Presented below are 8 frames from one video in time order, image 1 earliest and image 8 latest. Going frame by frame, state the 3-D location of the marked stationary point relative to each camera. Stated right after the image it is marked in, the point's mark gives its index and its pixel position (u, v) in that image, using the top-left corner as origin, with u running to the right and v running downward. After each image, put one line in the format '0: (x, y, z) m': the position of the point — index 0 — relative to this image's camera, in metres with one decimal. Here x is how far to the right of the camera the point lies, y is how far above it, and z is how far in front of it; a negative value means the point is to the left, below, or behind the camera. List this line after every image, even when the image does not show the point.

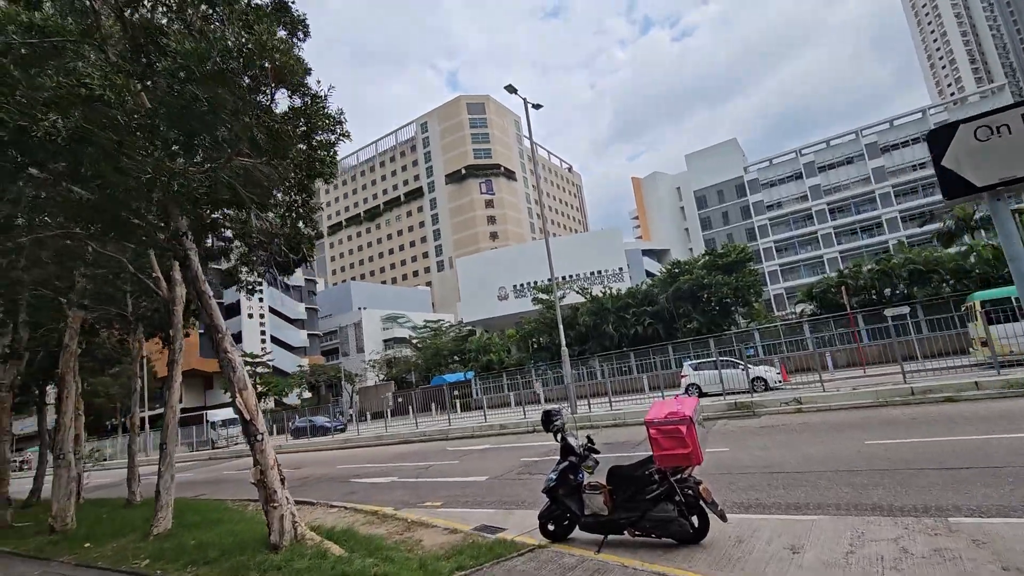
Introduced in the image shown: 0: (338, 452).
0: (-6.0, -5.7, +18.0) m
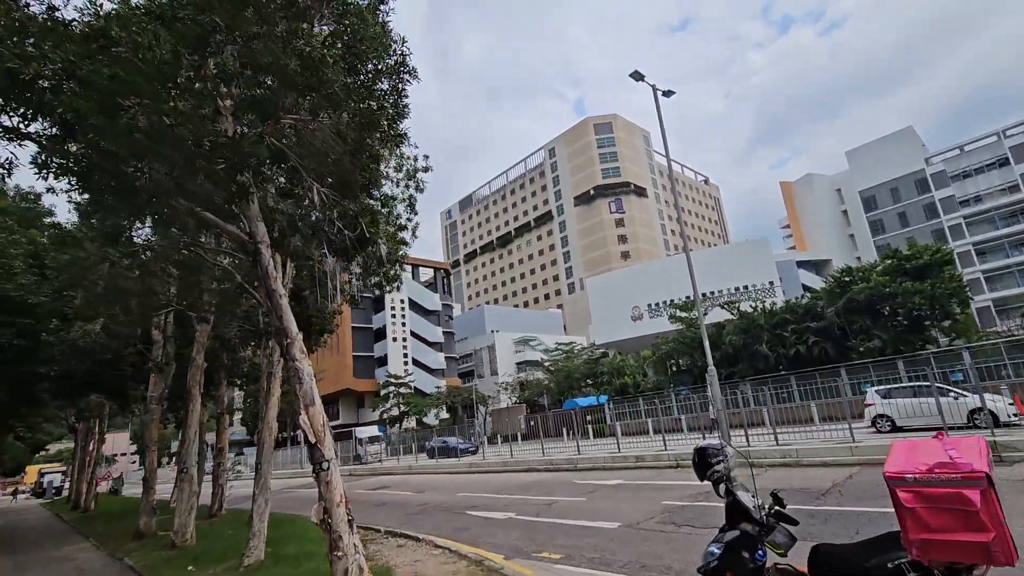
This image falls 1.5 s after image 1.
0: (-1.5, -6.3, +17.2) m
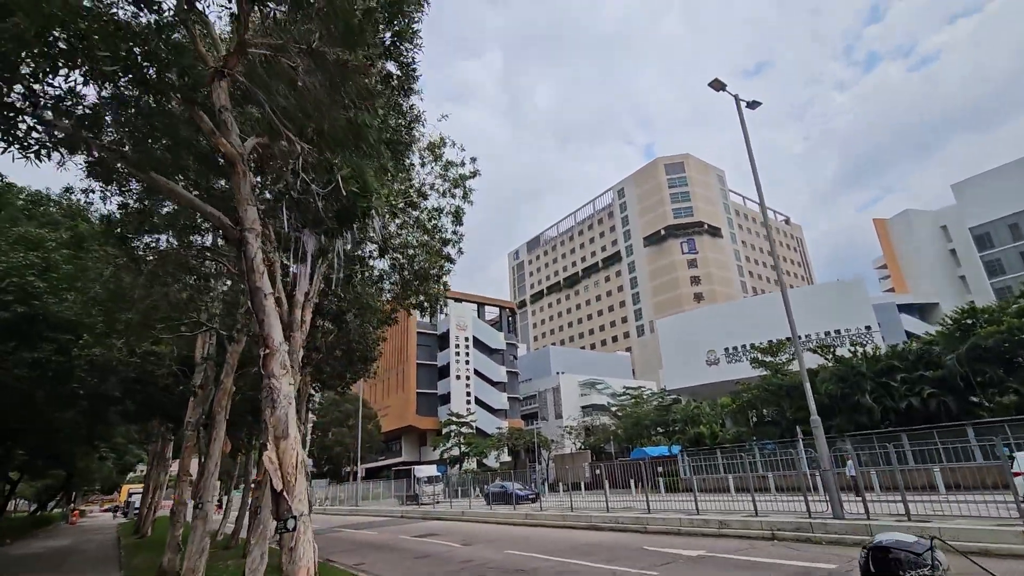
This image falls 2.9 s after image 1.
0: (+0.3, -7.3, +15.4) m
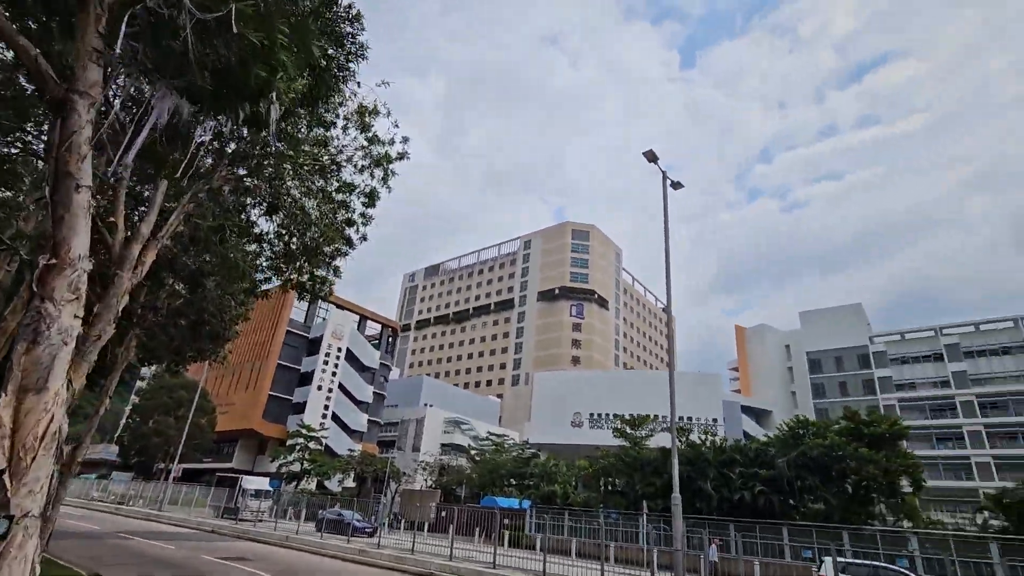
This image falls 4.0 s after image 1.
0: (-4.4, -7.5, +13.8) m
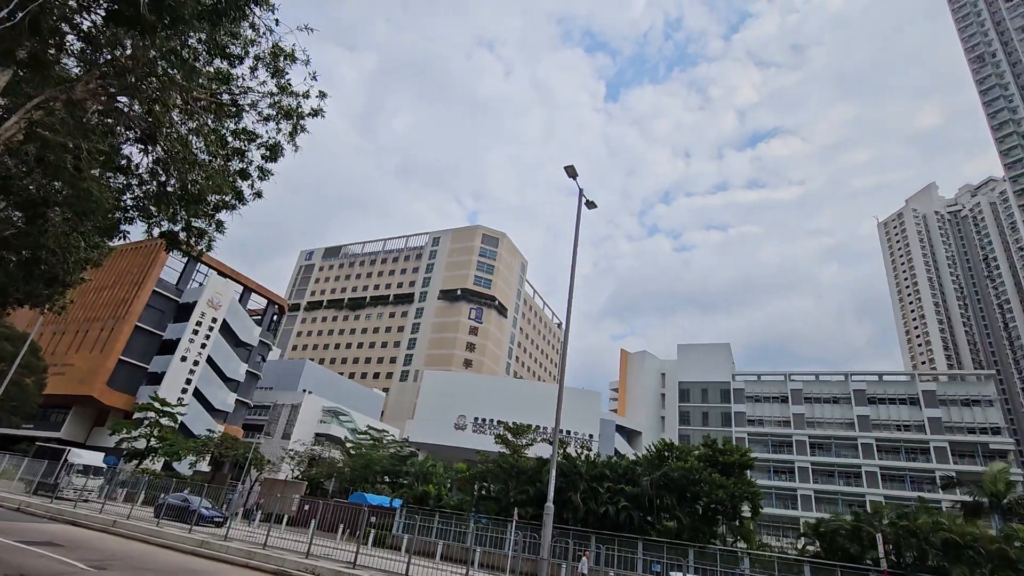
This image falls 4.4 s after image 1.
0: (-7.8, -6.5, +12.3) m
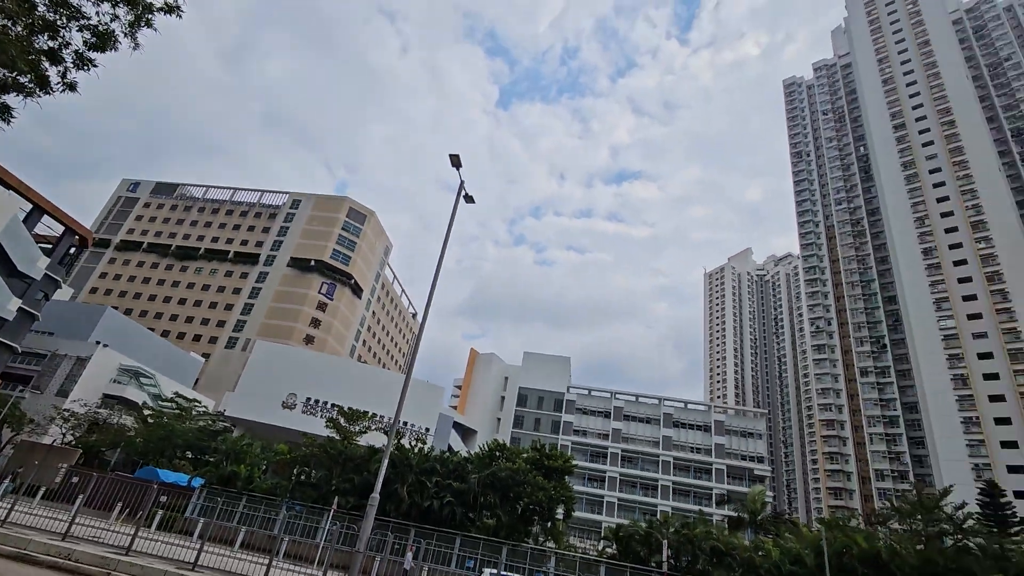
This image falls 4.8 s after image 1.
0: (-11.4, -4.5, +9.3) m
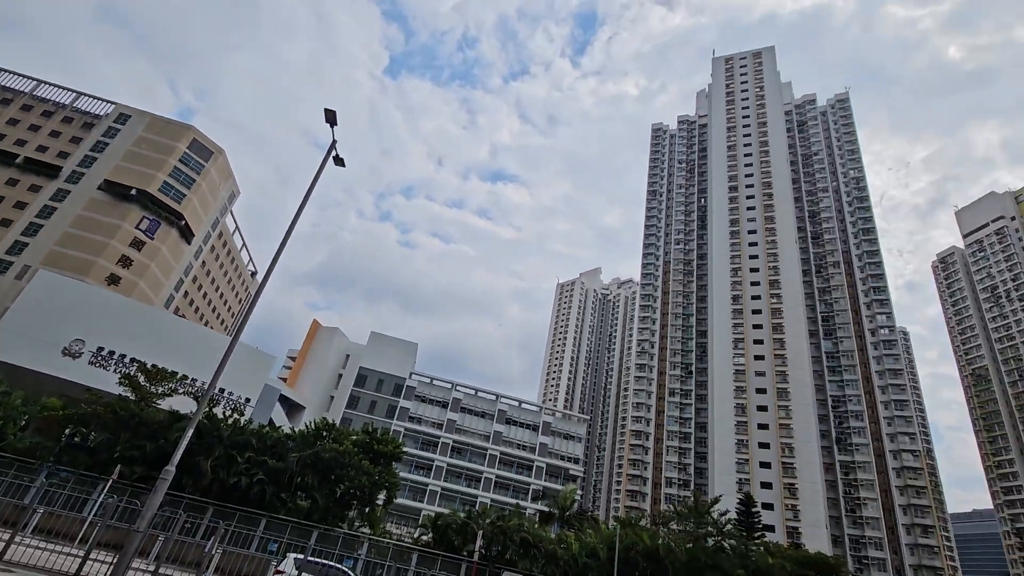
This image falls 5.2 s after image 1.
0: (-13.7, -1.9, +5.4) m
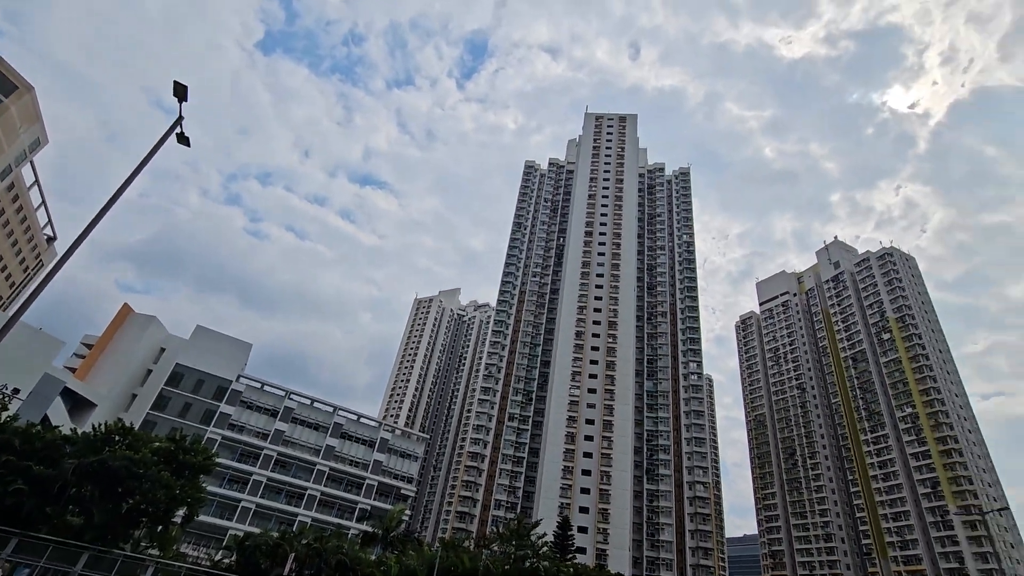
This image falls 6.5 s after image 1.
0: (-15.1, -0.3, +1.8) m
